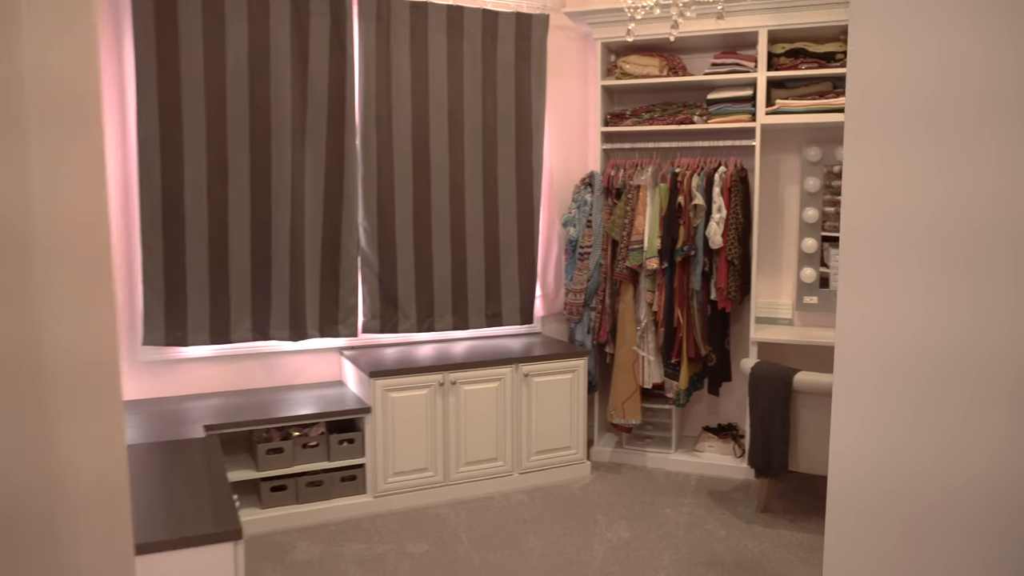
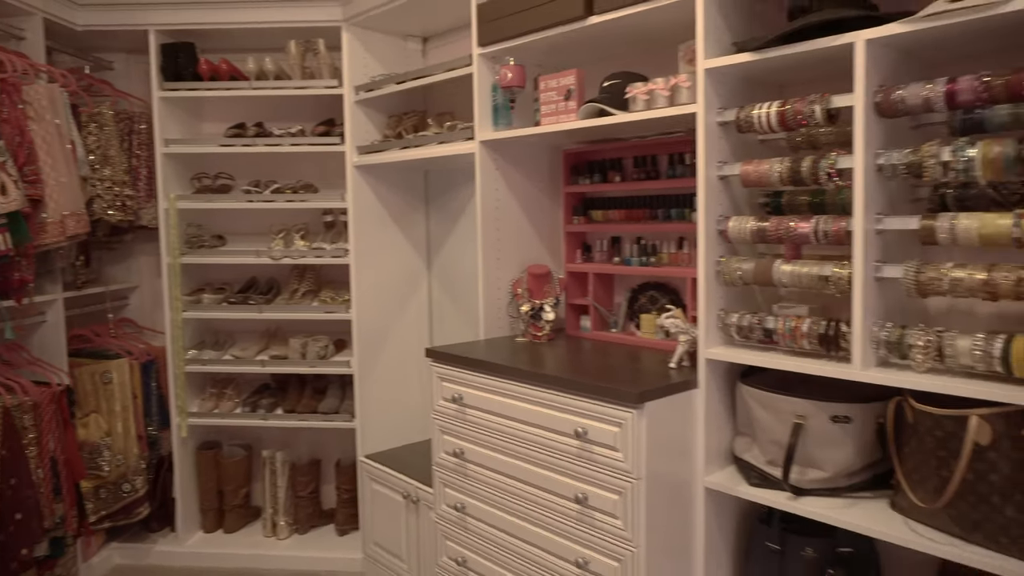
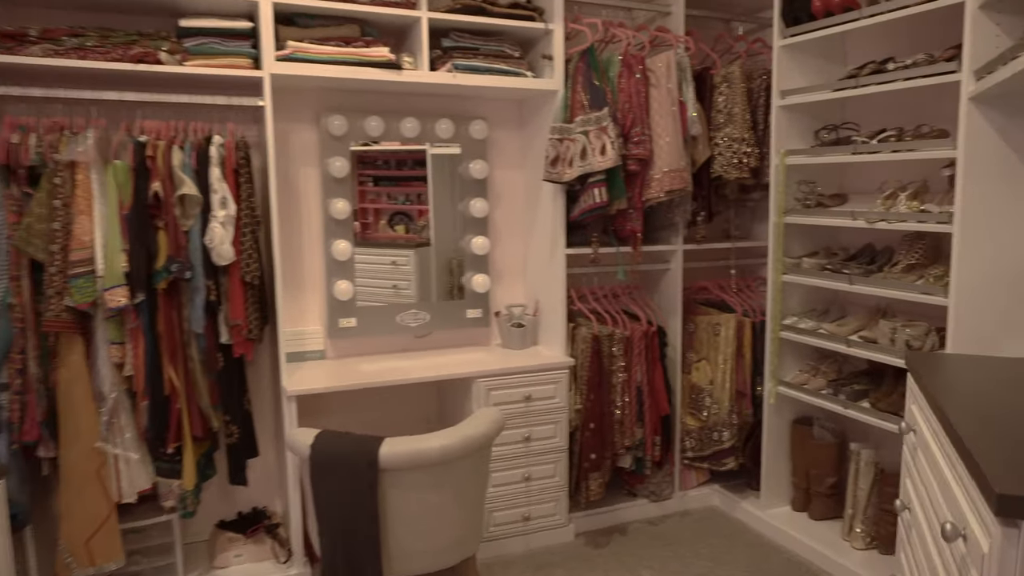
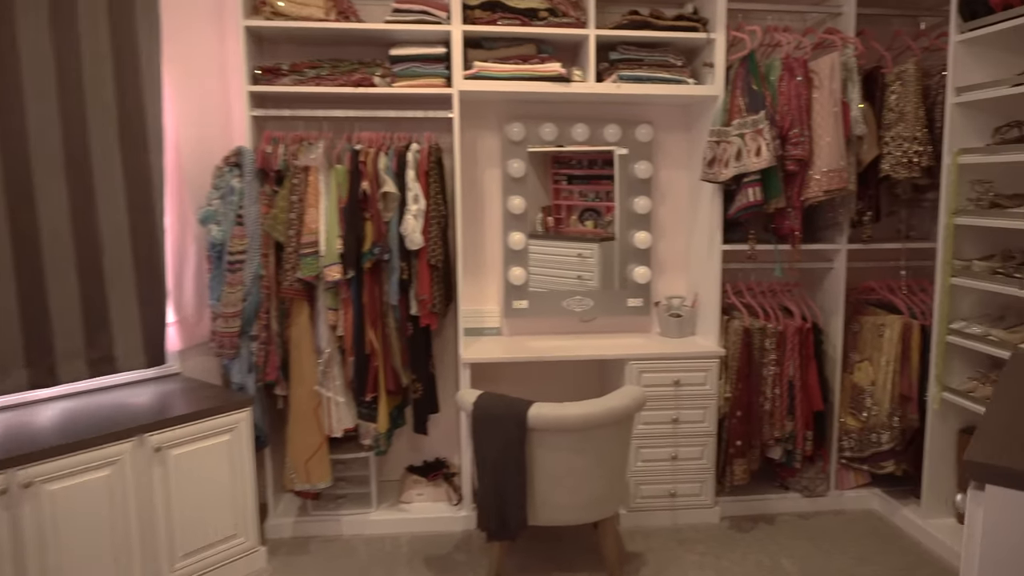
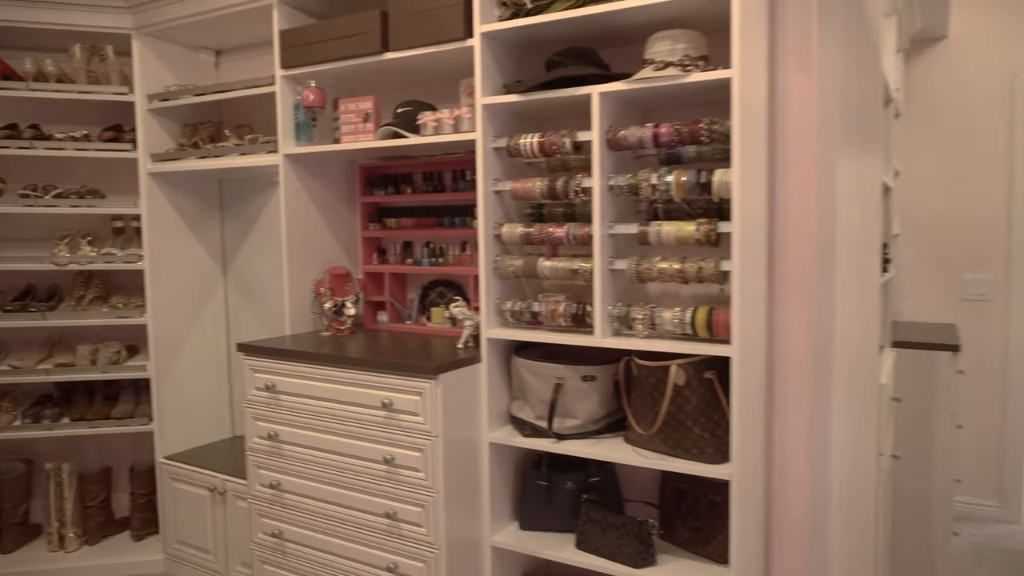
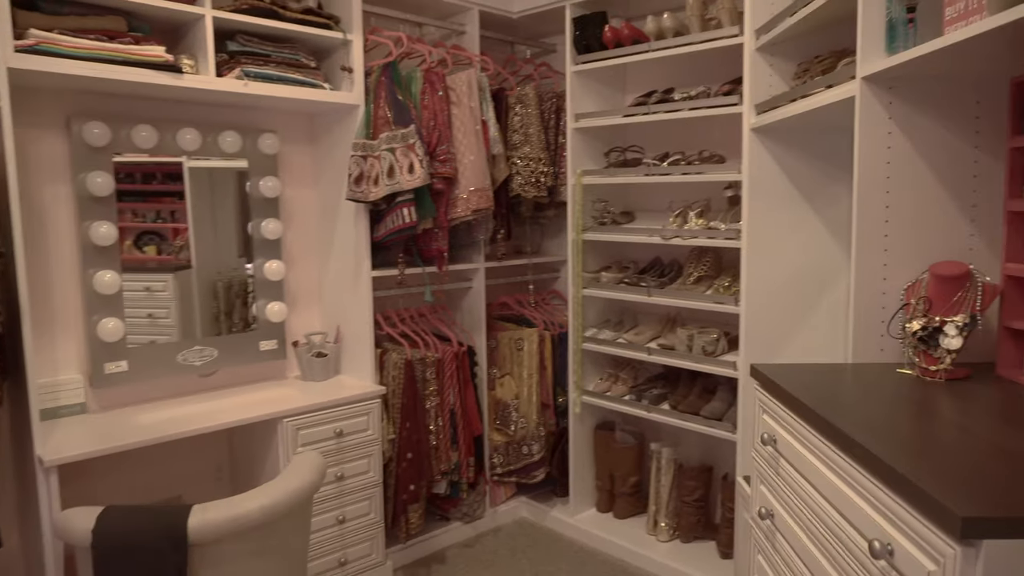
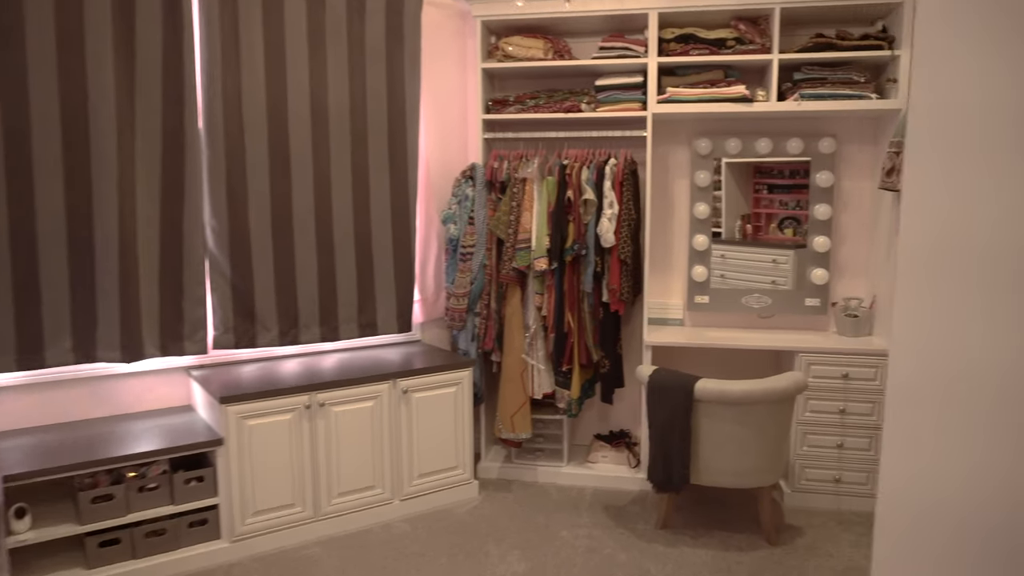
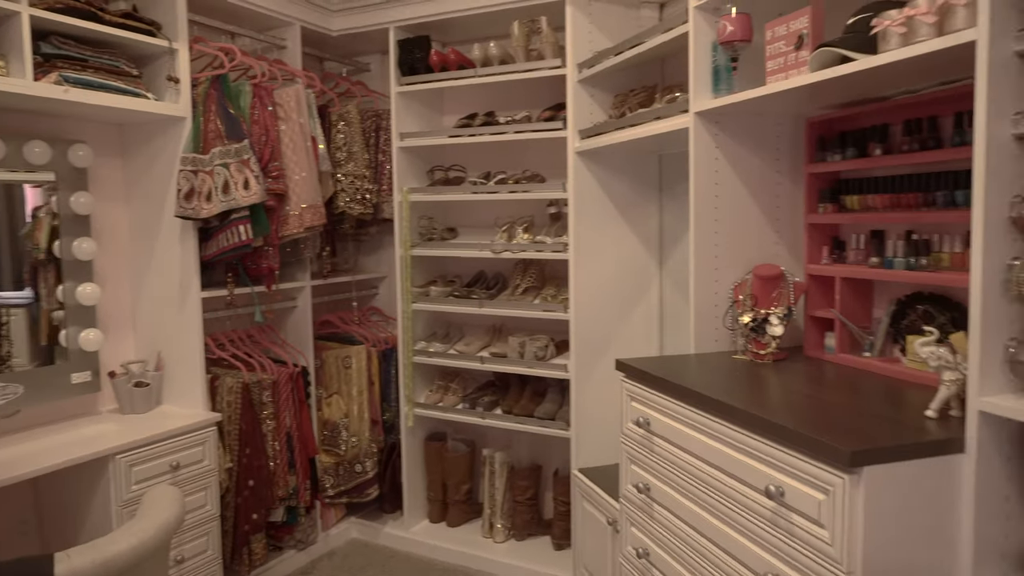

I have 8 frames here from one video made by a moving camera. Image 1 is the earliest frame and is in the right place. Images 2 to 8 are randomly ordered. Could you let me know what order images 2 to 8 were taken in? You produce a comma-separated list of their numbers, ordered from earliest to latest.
7, 4, 3, 6, 8, 2, 5
